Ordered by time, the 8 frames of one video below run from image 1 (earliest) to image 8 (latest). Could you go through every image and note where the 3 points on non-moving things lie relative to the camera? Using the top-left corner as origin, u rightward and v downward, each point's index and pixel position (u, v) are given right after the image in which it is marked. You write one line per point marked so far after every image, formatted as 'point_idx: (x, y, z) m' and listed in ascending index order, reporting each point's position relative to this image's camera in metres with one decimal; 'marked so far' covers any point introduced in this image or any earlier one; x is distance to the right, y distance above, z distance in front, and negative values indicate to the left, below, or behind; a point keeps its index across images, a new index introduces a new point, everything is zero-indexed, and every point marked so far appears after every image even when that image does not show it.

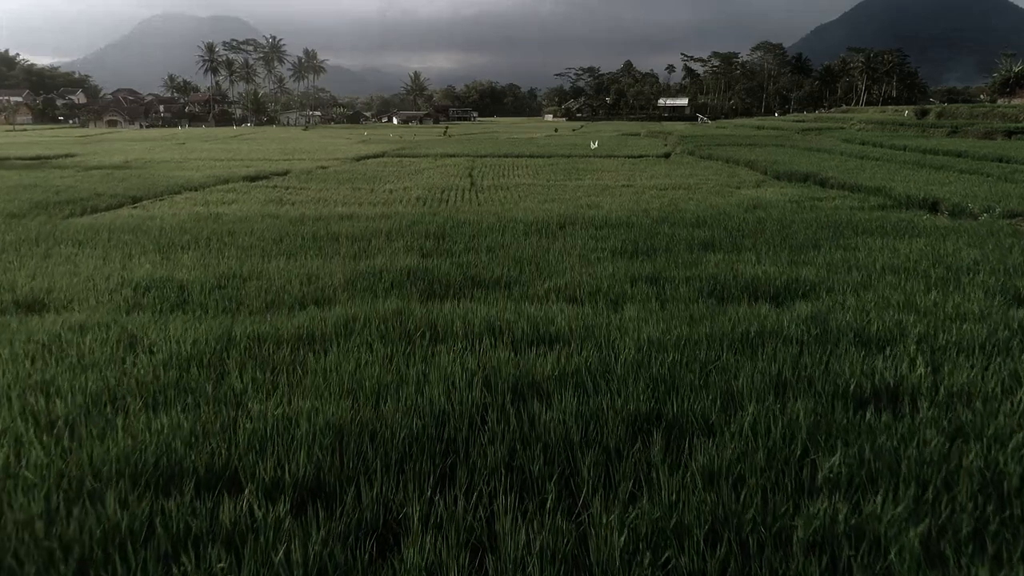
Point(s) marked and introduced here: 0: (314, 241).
0: (-1.6, +0.4, +5.2) m
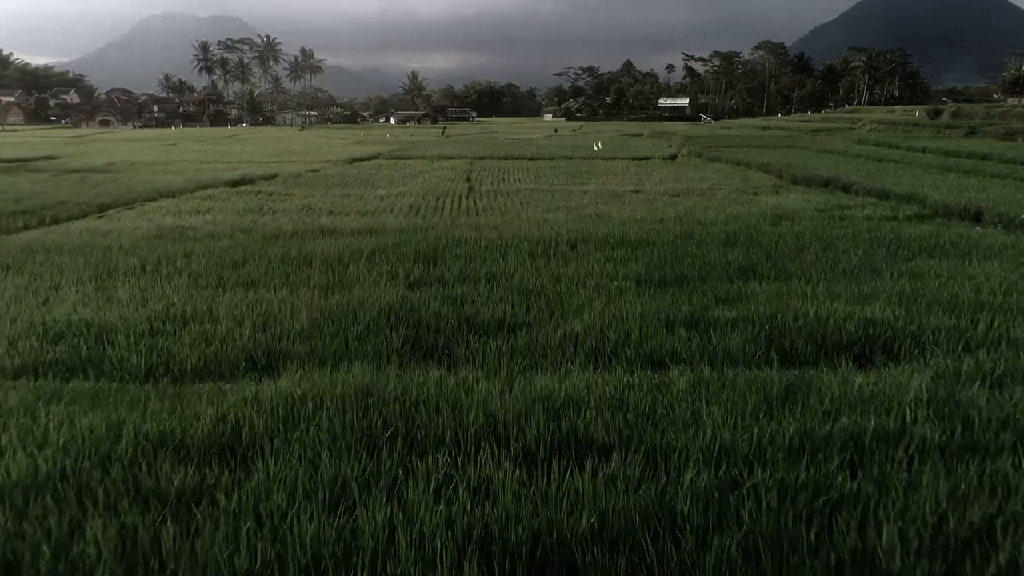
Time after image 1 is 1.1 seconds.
0: (-1.6, +0.2, +4.4) m
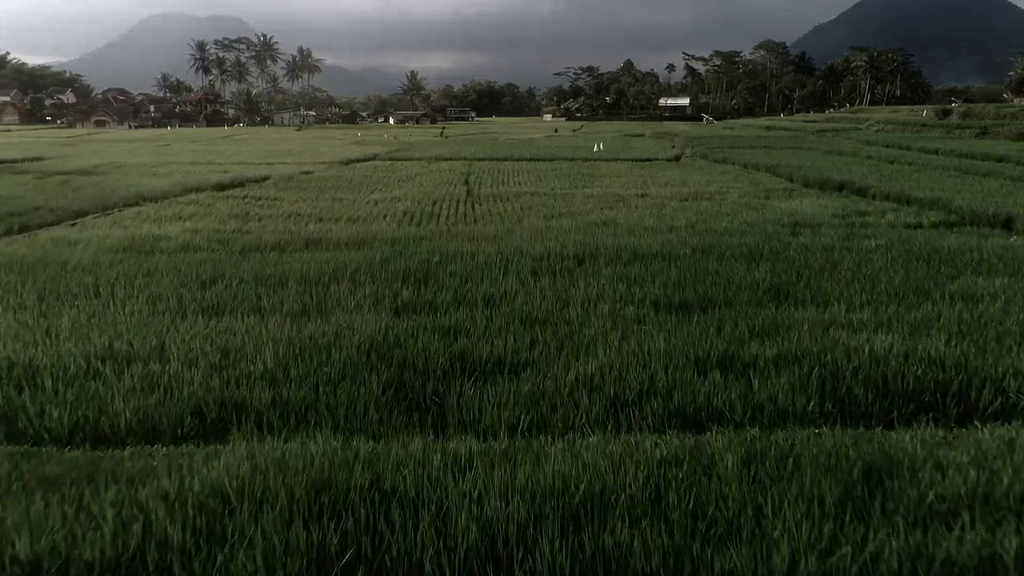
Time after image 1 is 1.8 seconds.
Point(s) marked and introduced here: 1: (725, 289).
0: (-1.6, 0.0, +3.9) m
1: (+1.3, 0.0, +3.8) m
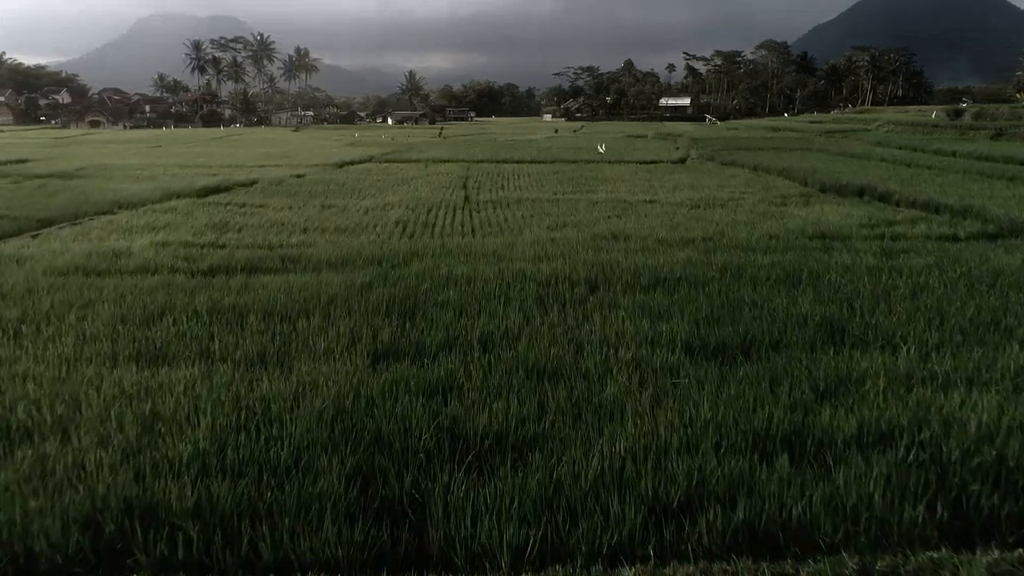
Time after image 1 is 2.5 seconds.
0: (-1.6, -0.2, +3.3) m
1: (+1.3, -0.2, +3.2) m
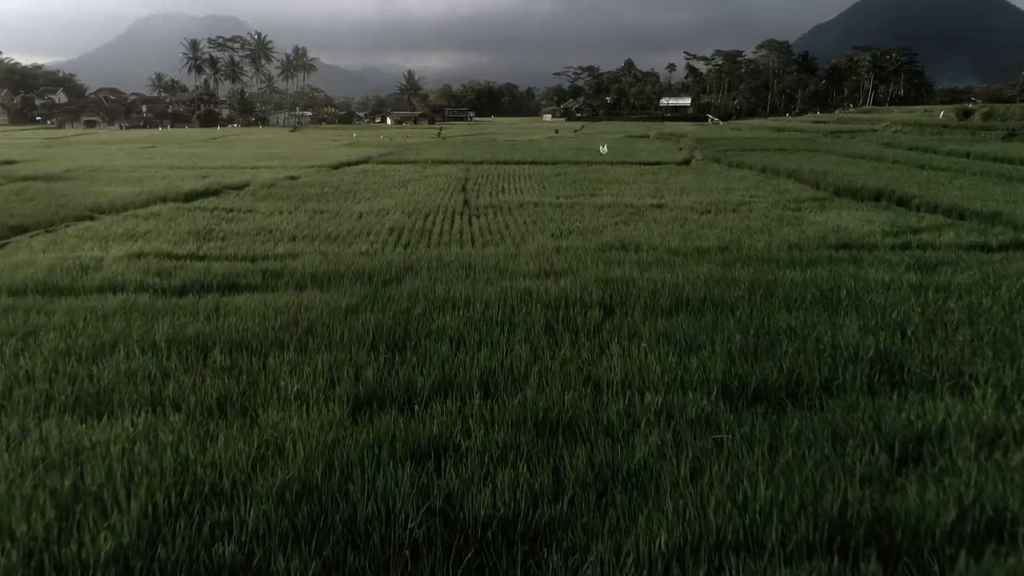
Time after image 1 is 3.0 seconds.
0: (-1.6, -0.3, +2.9) m
1: (+1.3, -0.3, +2.8) m
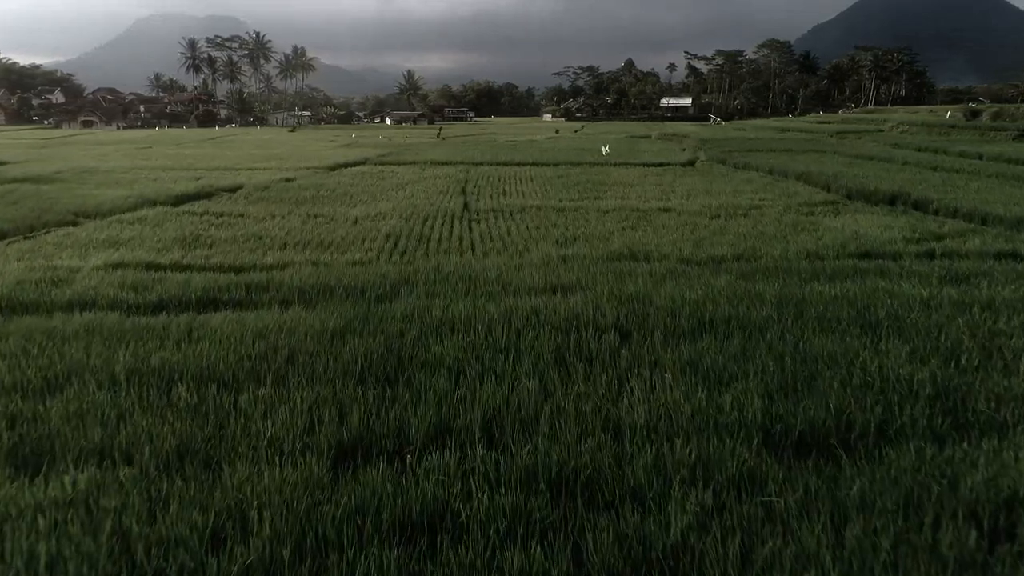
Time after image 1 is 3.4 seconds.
0: (-1.5, -0.4, +2.5) m
1: (+1.3, -0.4, +2.4) m
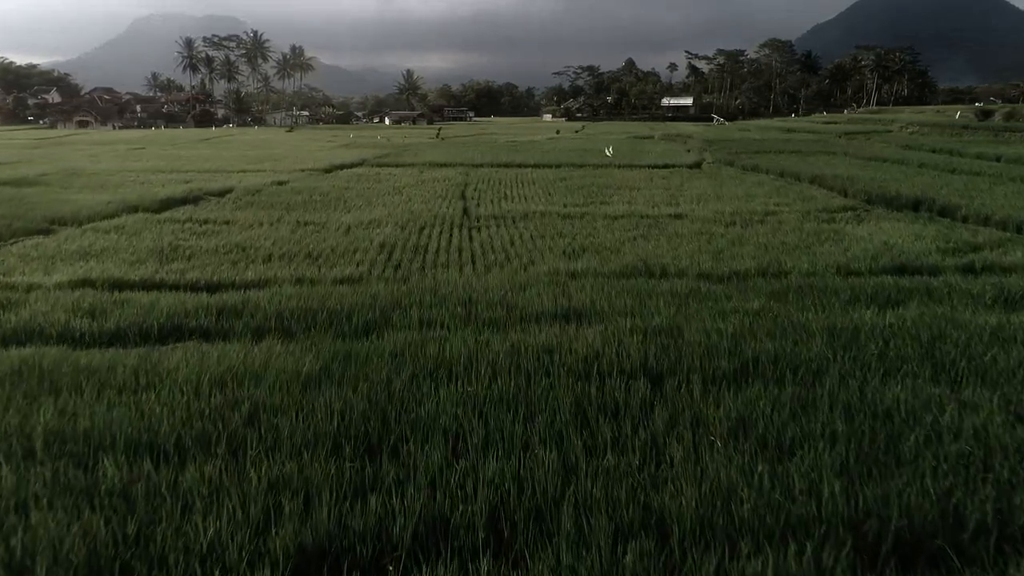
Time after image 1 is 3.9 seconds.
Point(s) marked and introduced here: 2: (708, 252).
0: (-1.5, -0.6, +2.0) m
1: (+1.4, -0.6, +1.9) m
2: (+1.9, +0.3, +6.2) m
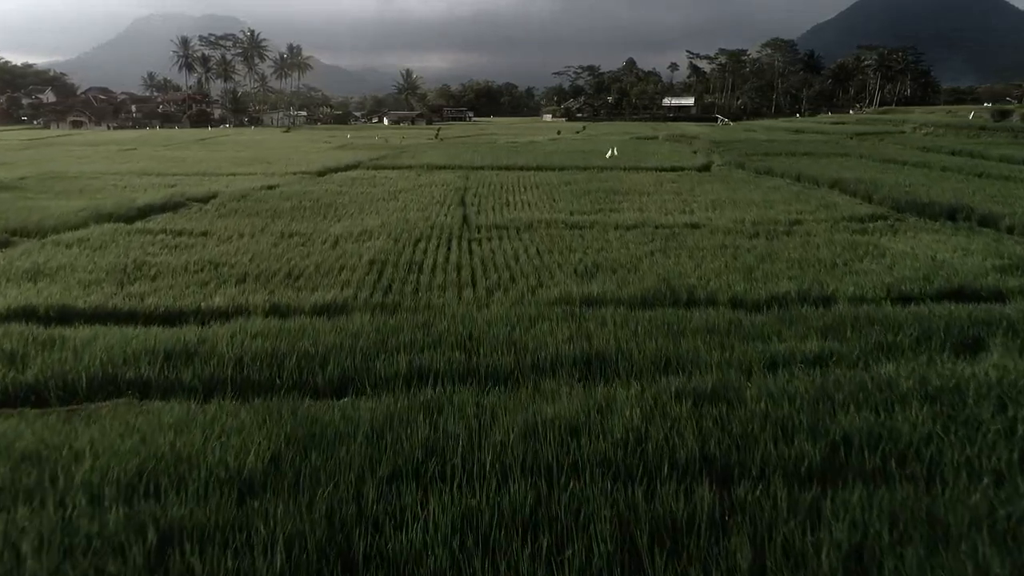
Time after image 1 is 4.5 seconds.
0: (-1.5, -0.8, +1.3) m
1: (+1.4, -0.8, +1.2) m
2: (+1.9, +0.1, +5.5) m
